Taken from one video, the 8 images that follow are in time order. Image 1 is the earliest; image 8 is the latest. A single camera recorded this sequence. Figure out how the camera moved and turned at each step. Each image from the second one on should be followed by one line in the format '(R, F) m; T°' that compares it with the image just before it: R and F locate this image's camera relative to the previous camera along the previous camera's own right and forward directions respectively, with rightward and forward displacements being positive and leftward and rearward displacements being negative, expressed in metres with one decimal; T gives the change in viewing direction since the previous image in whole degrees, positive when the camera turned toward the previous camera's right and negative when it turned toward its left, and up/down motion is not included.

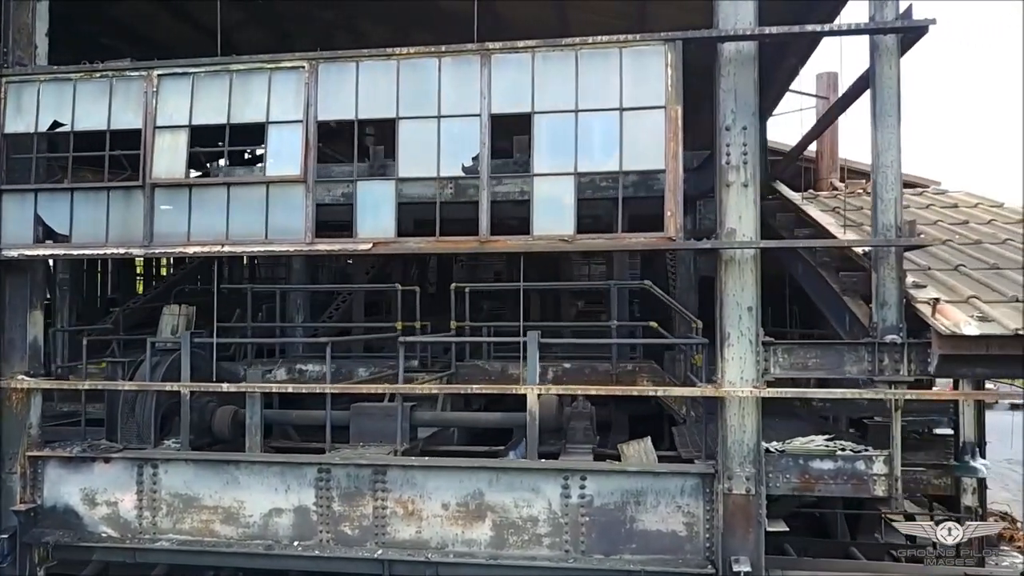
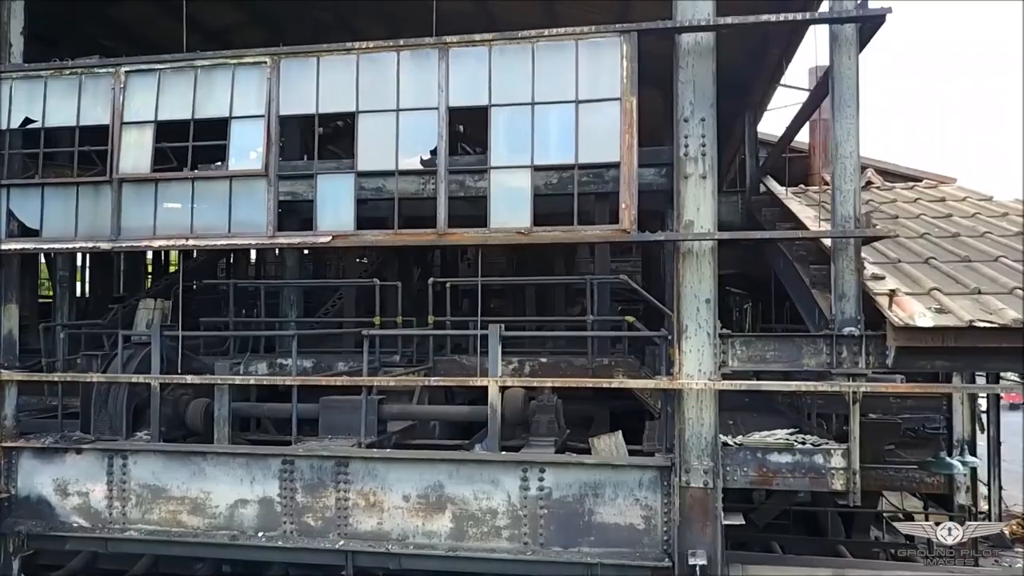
(+0.5, 0.0) m; -1°
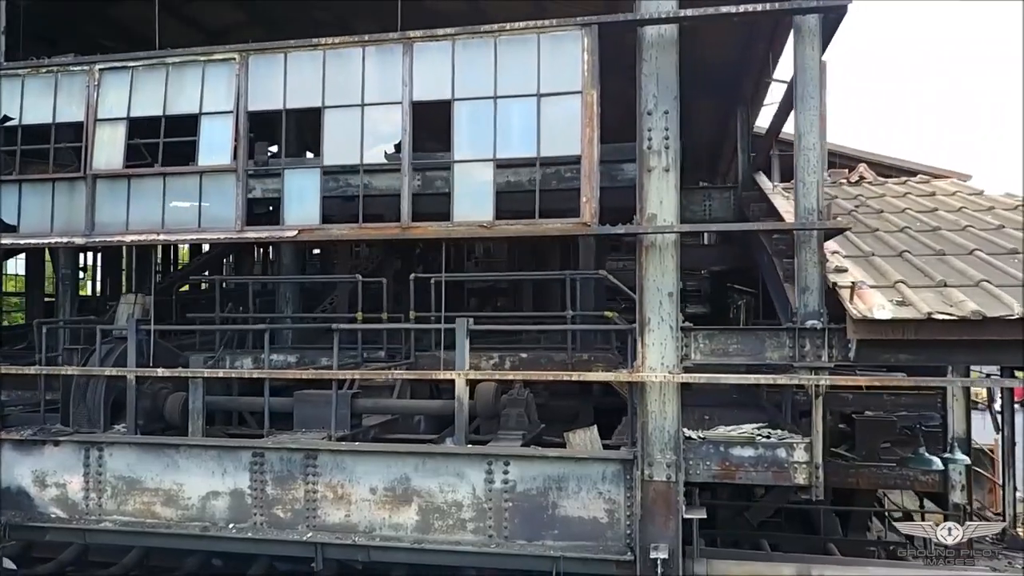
(+0.5, 0.0) m; -1°
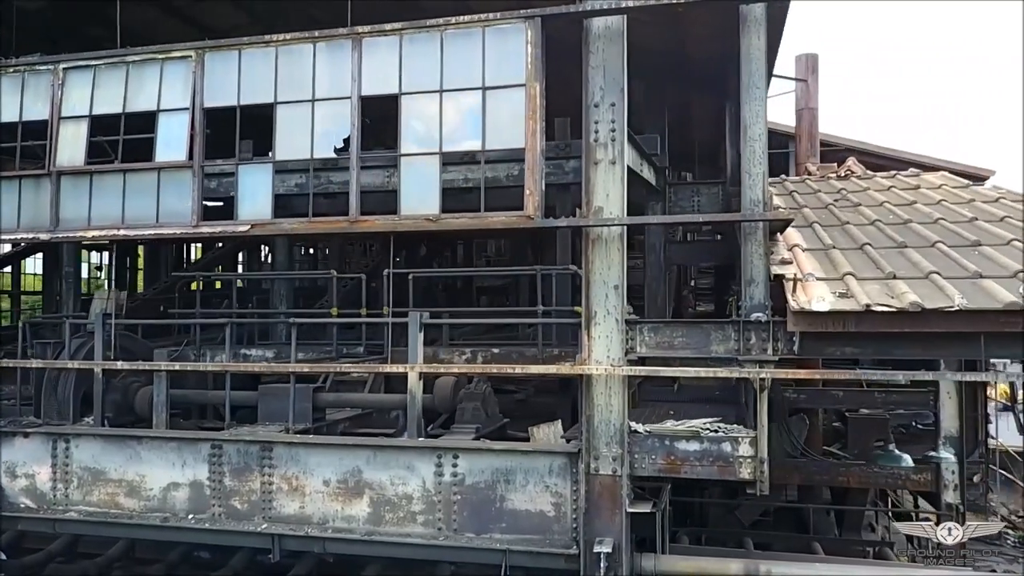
(+0.7, 0.0) m; -2°
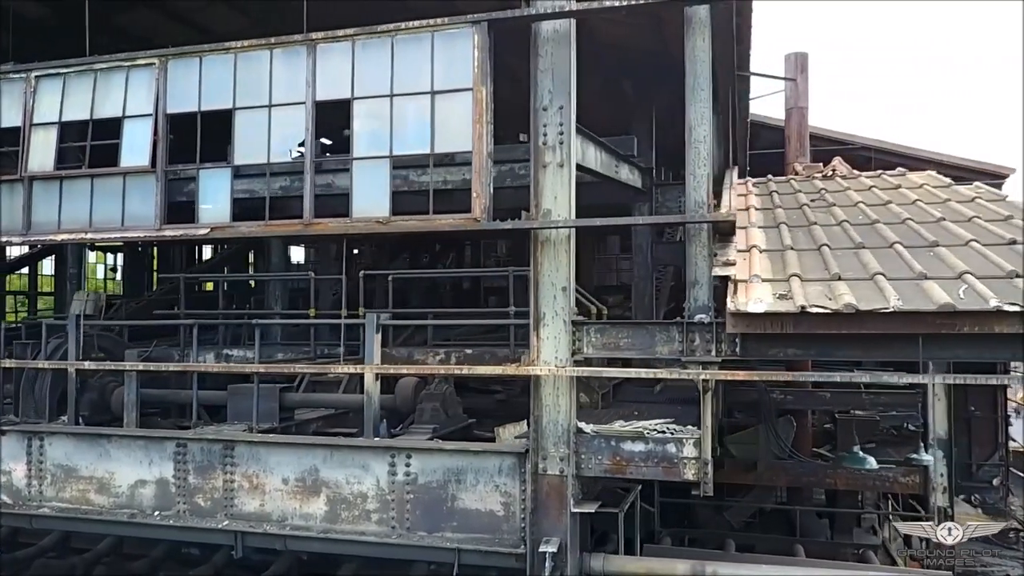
(+0.6, -0.1) m; -2°
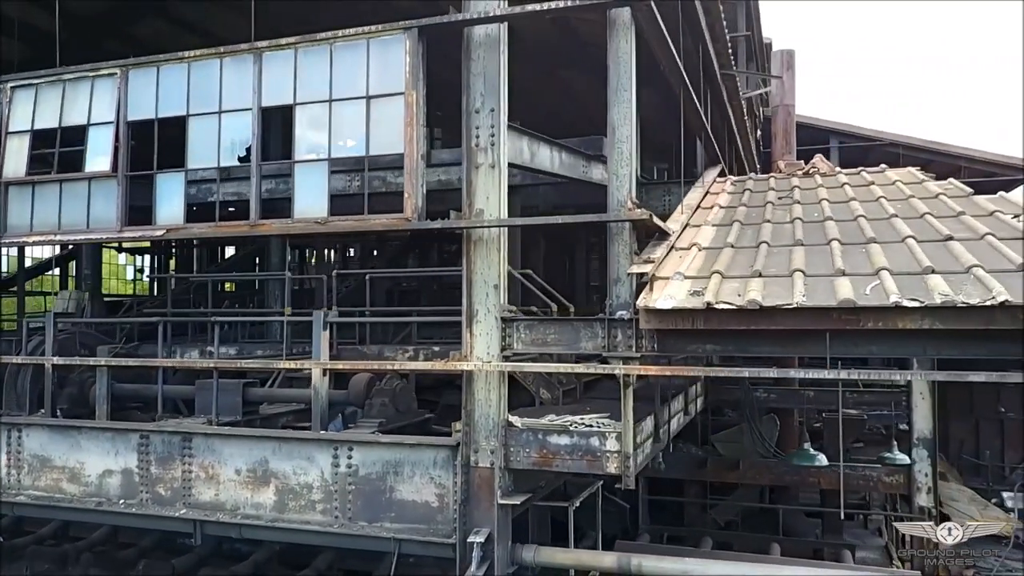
(+0.9, -0.2) m; -3°
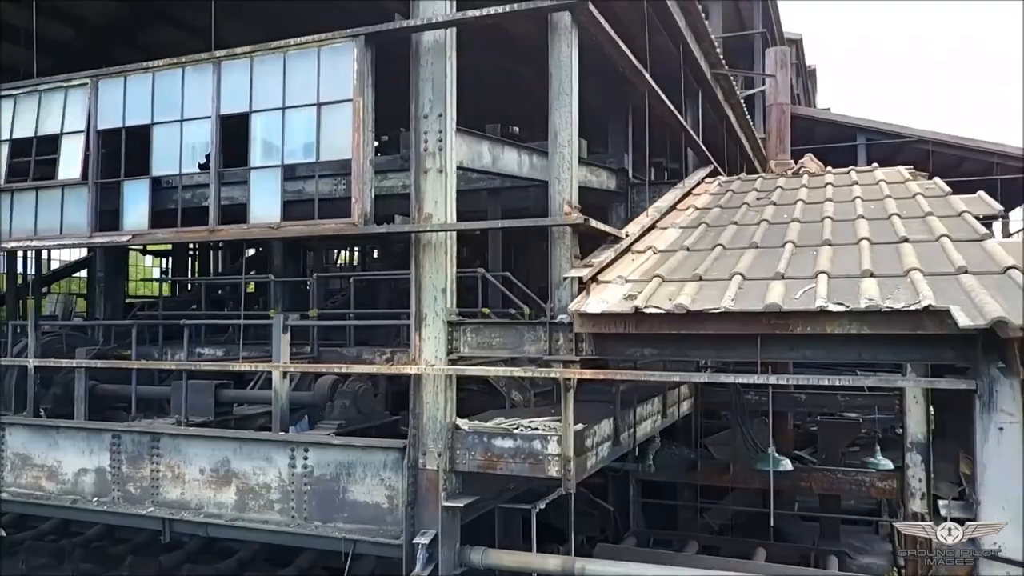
(+0.8, 0.0) m; -3°
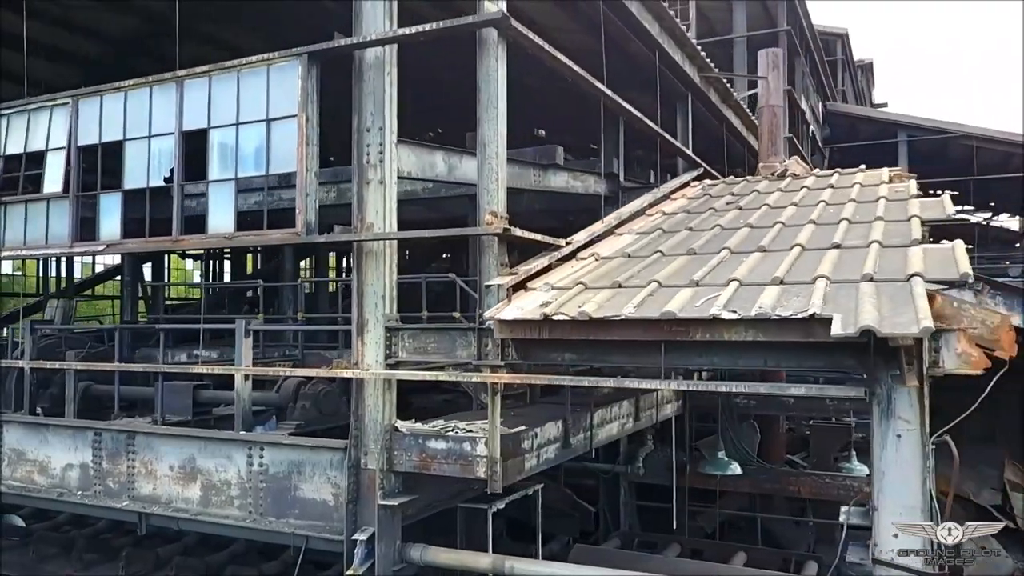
(+1.0, -0.2) m; -4°
